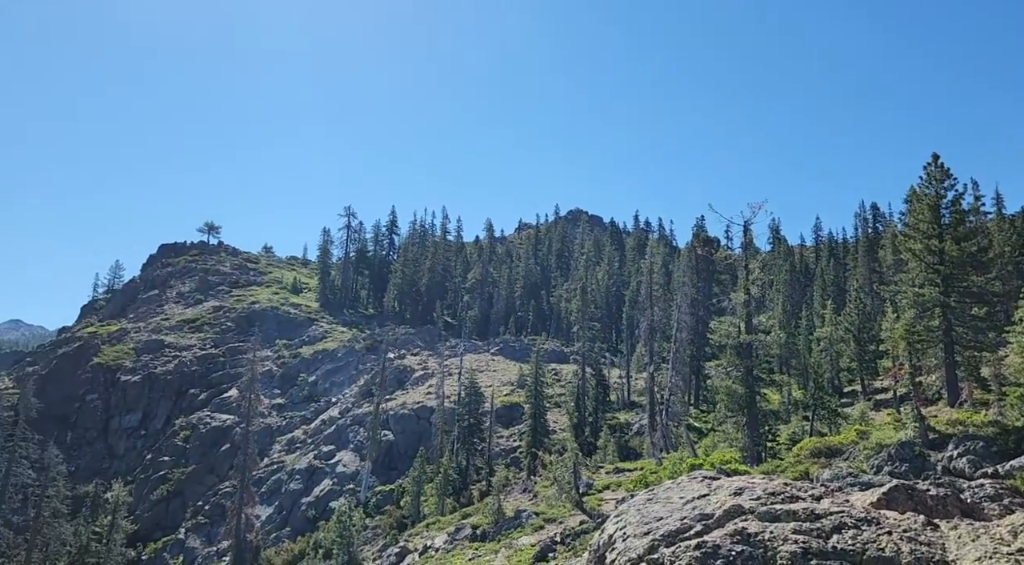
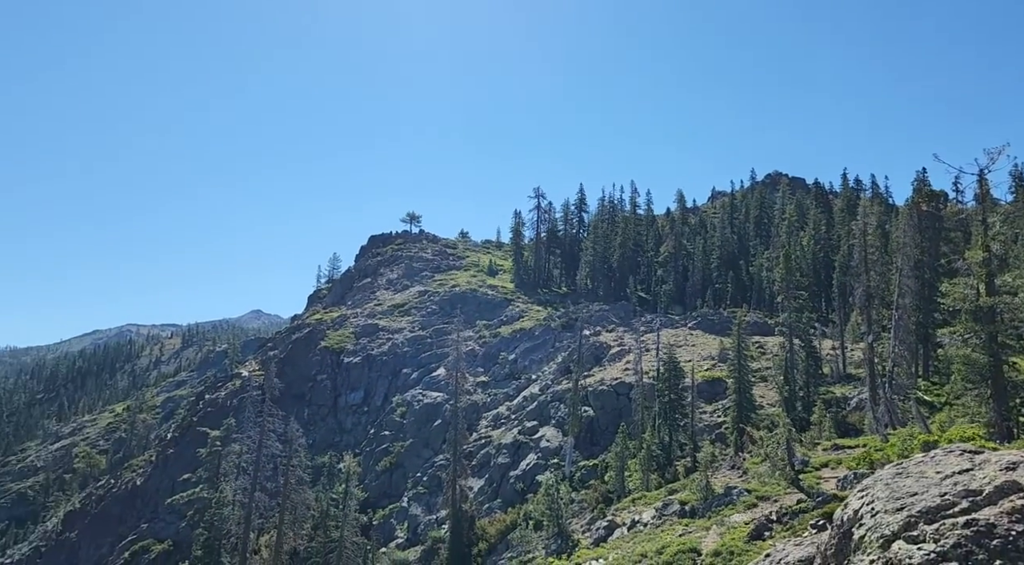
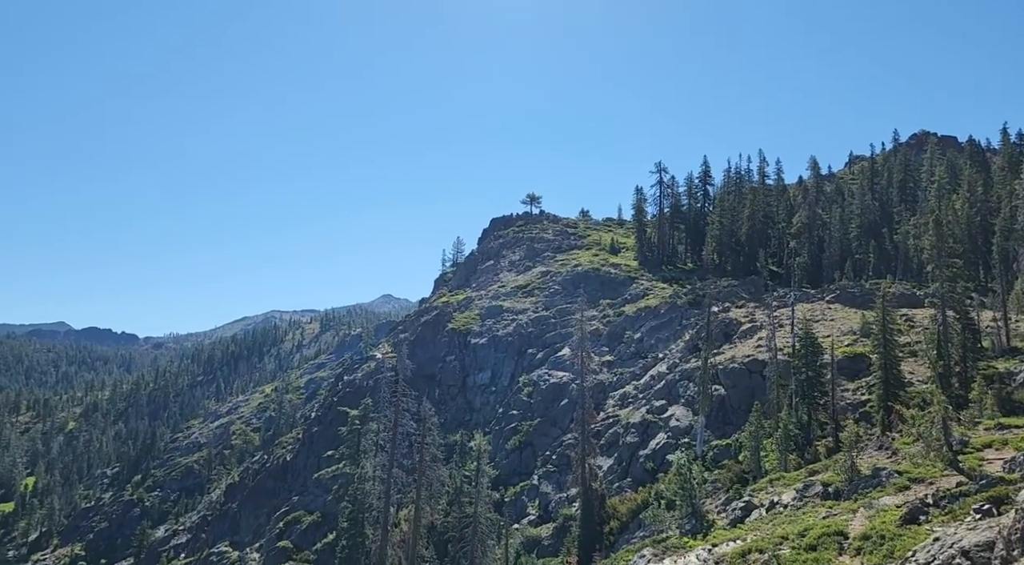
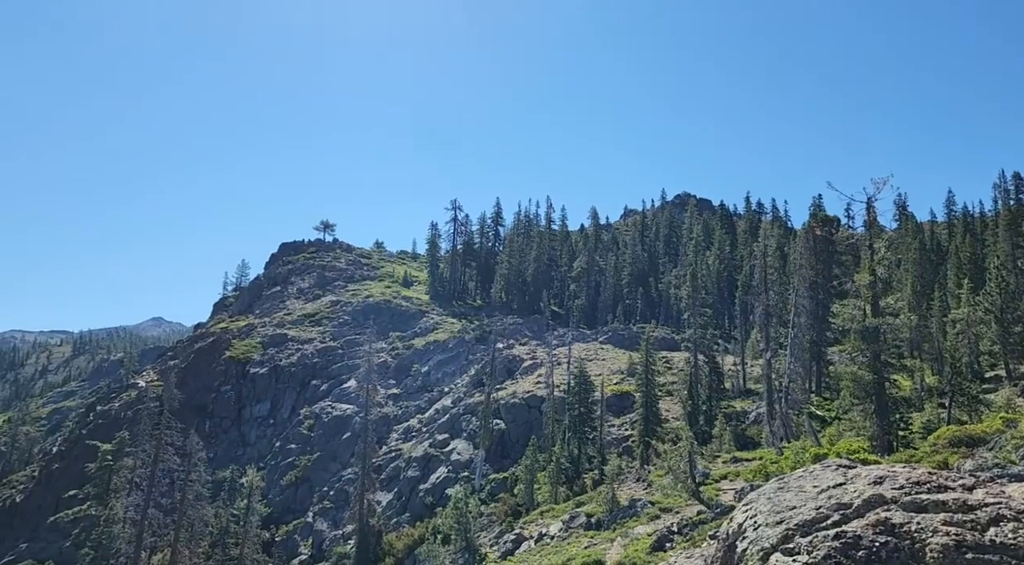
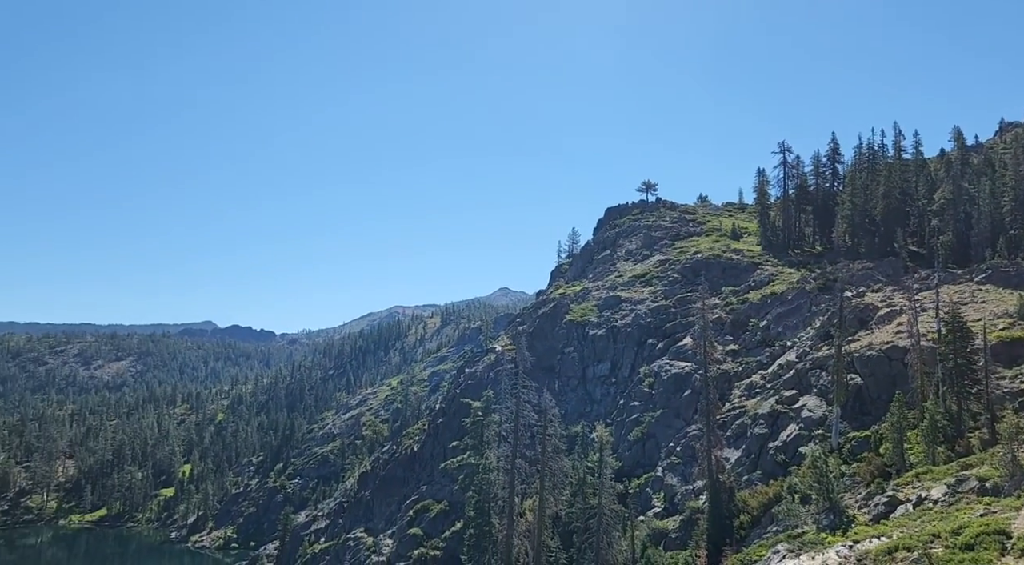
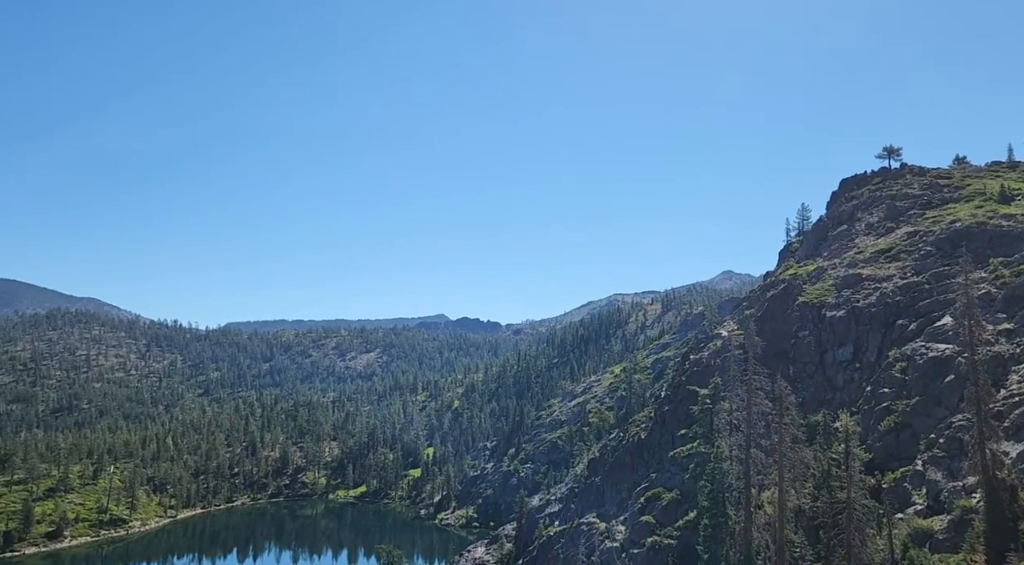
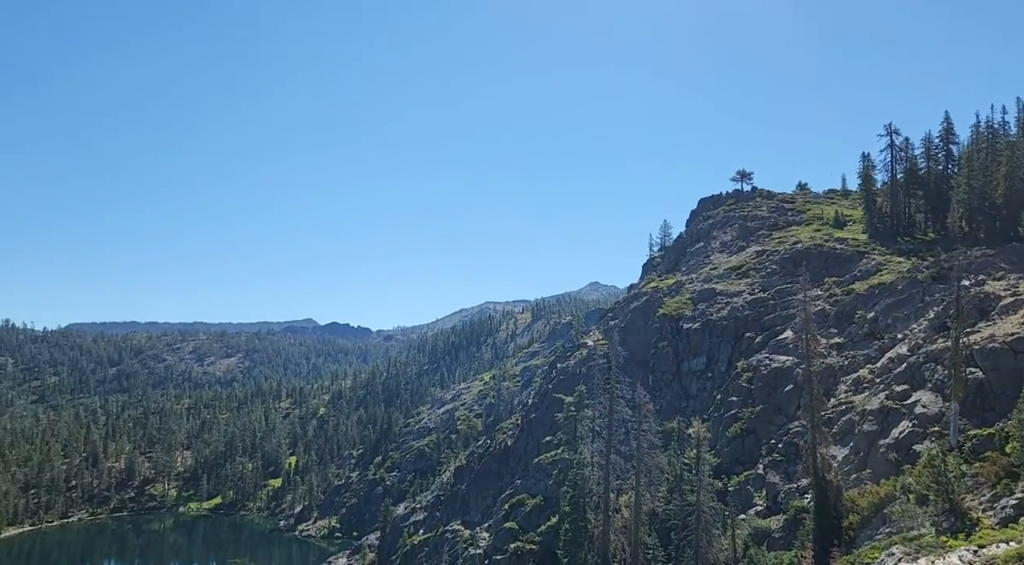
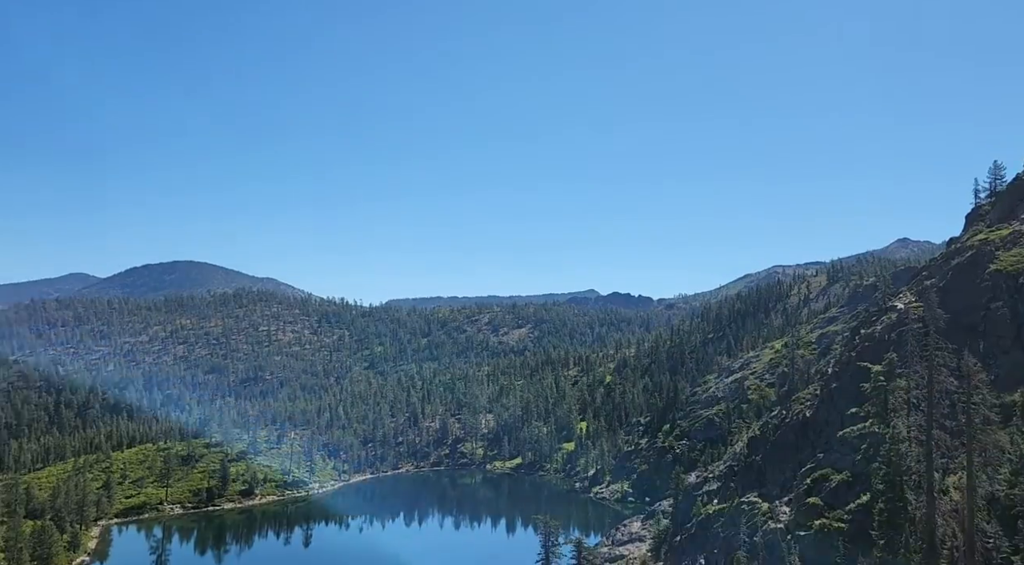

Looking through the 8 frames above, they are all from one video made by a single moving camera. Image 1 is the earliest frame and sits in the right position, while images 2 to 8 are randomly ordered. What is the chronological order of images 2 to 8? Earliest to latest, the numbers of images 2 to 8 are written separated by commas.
4, 2, 3, 5, 7, 6, 8
